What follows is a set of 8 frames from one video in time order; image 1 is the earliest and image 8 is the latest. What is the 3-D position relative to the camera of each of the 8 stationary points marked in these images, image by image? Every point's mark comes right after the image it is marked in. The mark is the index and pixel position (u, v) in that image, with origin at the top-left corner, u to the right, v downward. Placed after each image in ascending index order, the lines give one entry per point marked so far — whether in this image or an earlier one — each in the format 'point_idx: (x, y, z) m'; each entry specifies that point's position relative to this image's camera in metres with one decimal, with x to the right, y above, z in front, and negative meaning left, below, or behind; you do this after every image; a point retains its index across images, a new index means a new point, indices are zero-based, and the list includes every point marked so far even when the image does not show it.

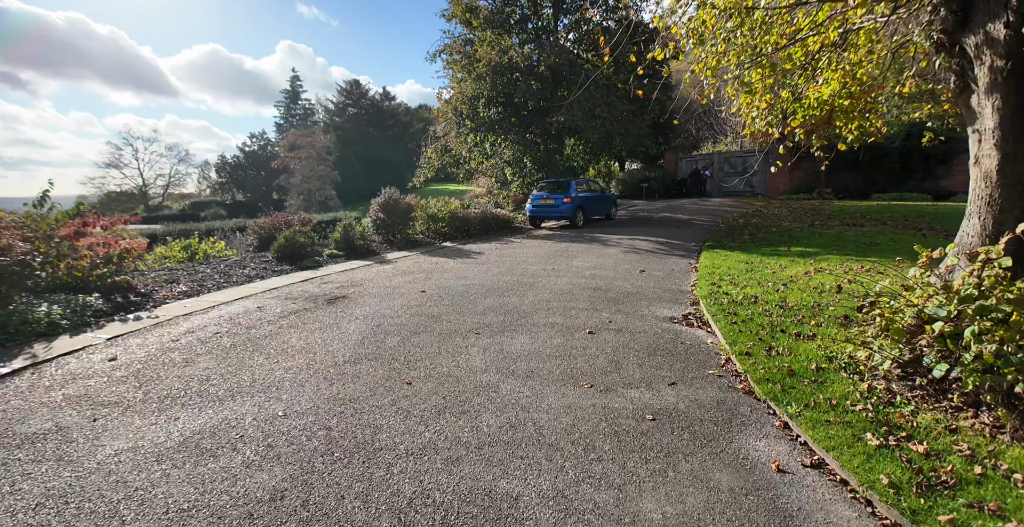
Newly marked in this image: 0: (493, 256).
0: (-0.4, +0.2, +10.5) m
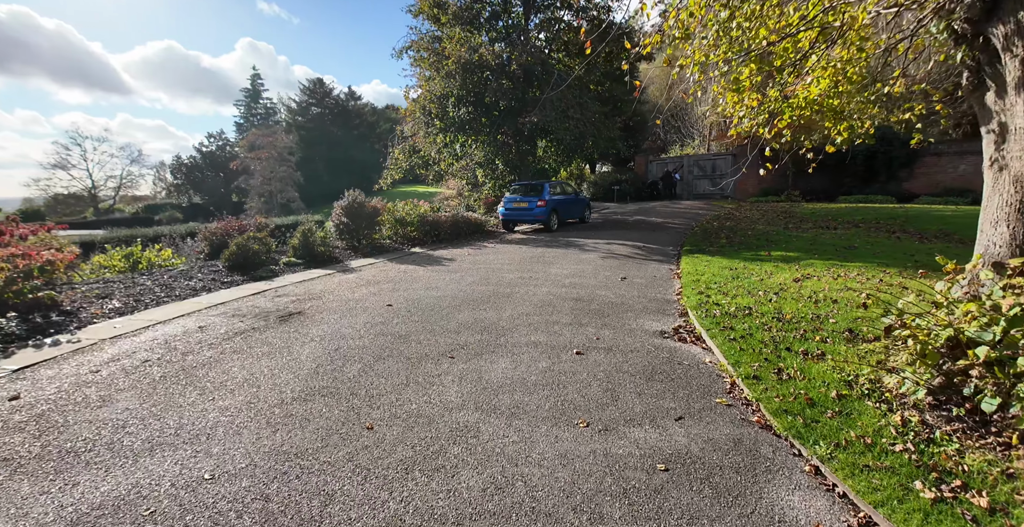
0: (-0.9, +0.1, +9.9) m
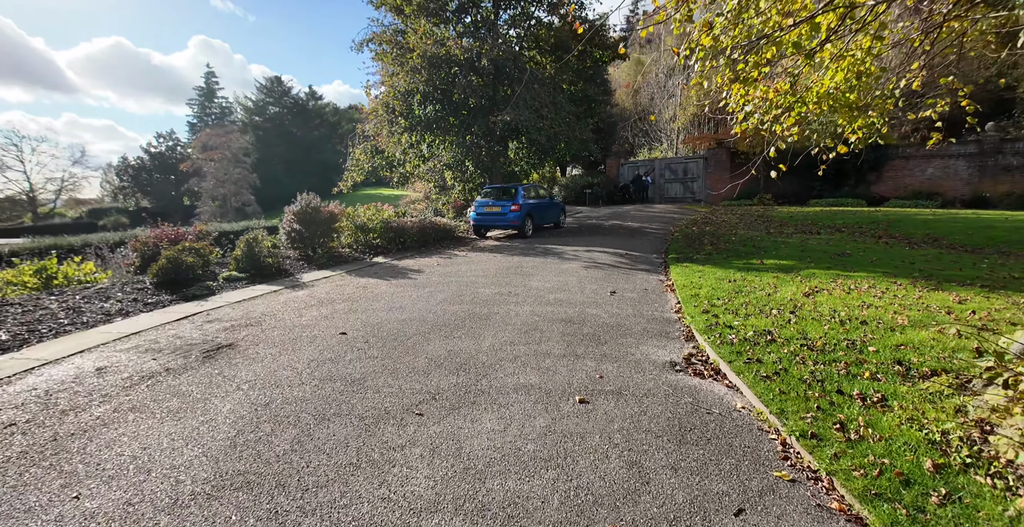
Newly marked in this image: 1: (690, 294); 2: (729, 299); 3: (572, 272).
0: (-1.4, -0.2, +8.8) m
1: (+2.5, -0.4, +6.9) m
2: (+2.8, -0.5, +6.3) m
3: (+1.1, -0.1, +8.9) m
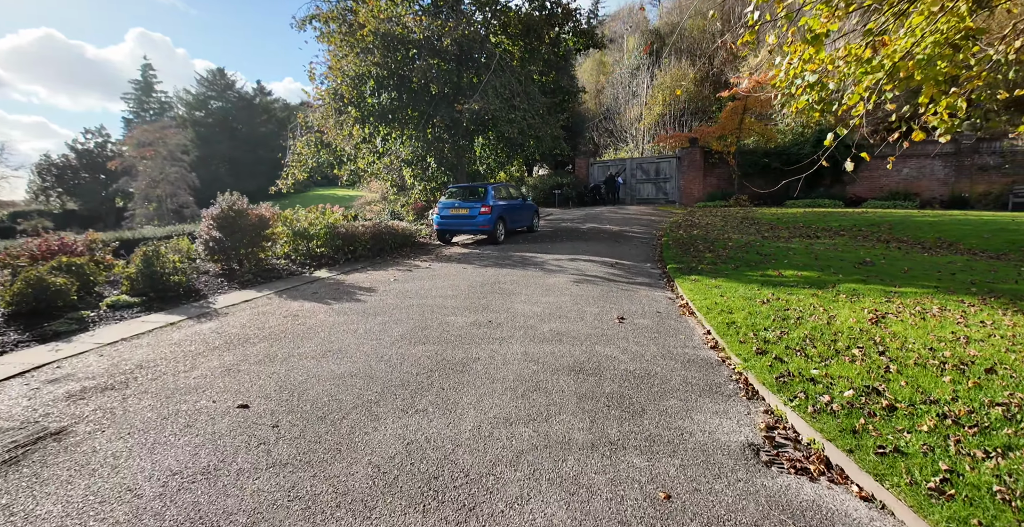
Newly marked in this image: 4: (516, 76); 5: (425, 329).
0: (-1.7, -0.4, +7.0) m
1: (+2.3, -0.6, +5.4) m
2: (+2.6, -0.7, +4.8) m
3: (+0.7, -0.3, +7.2) m
4: (+0.1, +5.1, +13.4) m
5: (-0.9, -0.7, +5.1) m
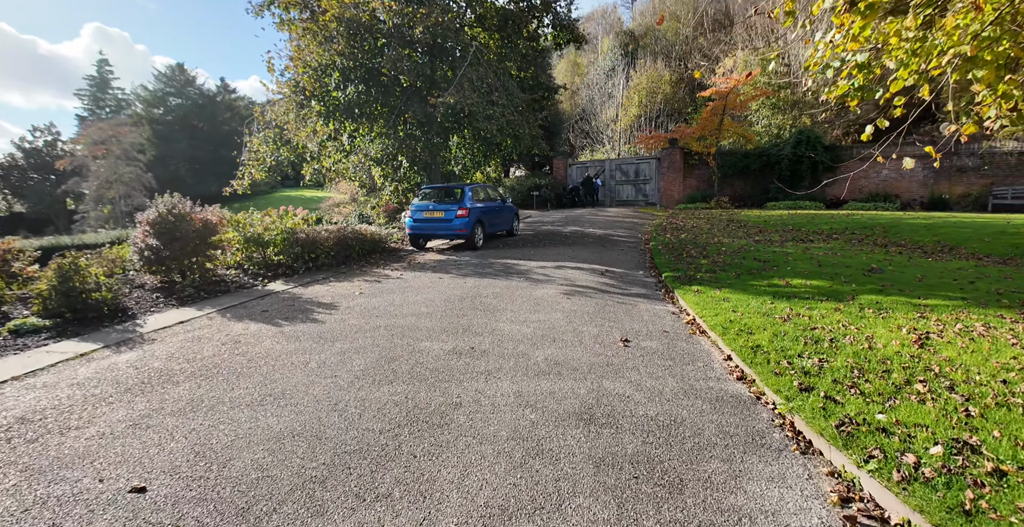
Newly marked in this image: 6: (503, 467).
0: (-2.0, -0.6, +6.1) m
1: (+2.2, -0.8, +4.6) m
2: (+2.6, -0.8, +4.1) m
3: (+0.5, -0.5, +6.4) m
4: (-0.5, +5.0, +12.5) m
5: (-1.0, -0.9, +4.2) m
6: (0.0, -1.1, +2.7) m
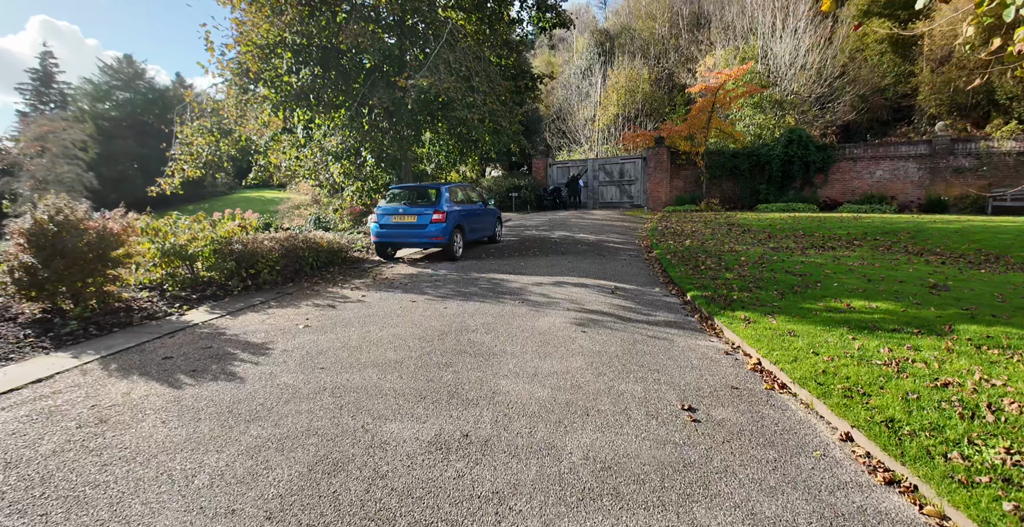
0: (-1.9, -0.8, +4.4) m
1: (+2.3, -1.0, +3.2) m
2: (+2.7, -1.0, +2.7) m
3: (+0.5, -0.7, +4.9) m
4: (-0.9, +4.7, +10.9) m
5: (-0.9, -1.1, +2.6) m
6: (+0.2, -1.3, +1.1) m
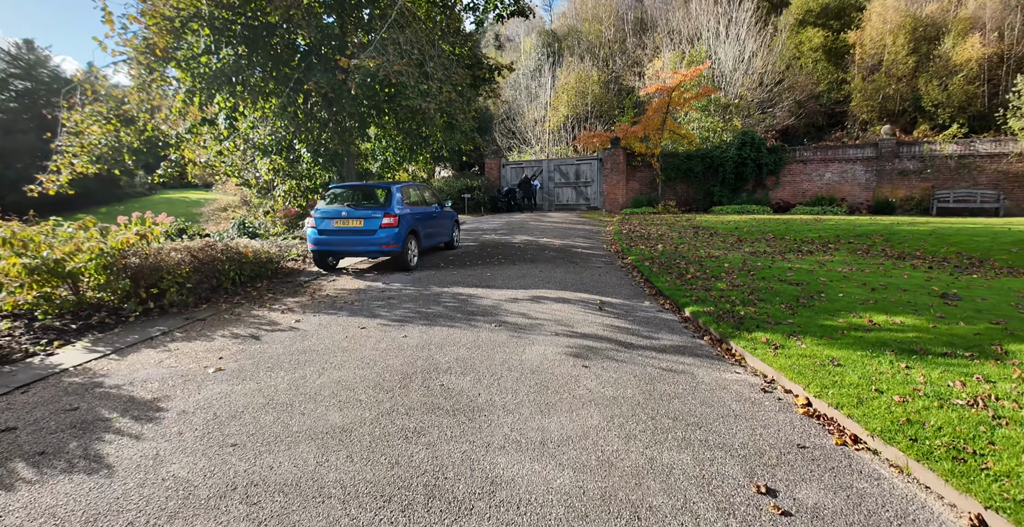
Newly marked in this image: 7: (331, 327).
0: (-2.0, -1.0, +3.1) m
1: (+2.3, -1.1, +2.4) m
2: (+2.8, -1.1, +1.9) m
3: (+0.4, -0.9, +3.9) m
4: (-1.7, +4.5, +9.7) m
5: (-0.8, -1.2, +1.4) m
6: (+0.4, -1.5, +0.1) m
7: (-1.8, -0.7, +5.1) m
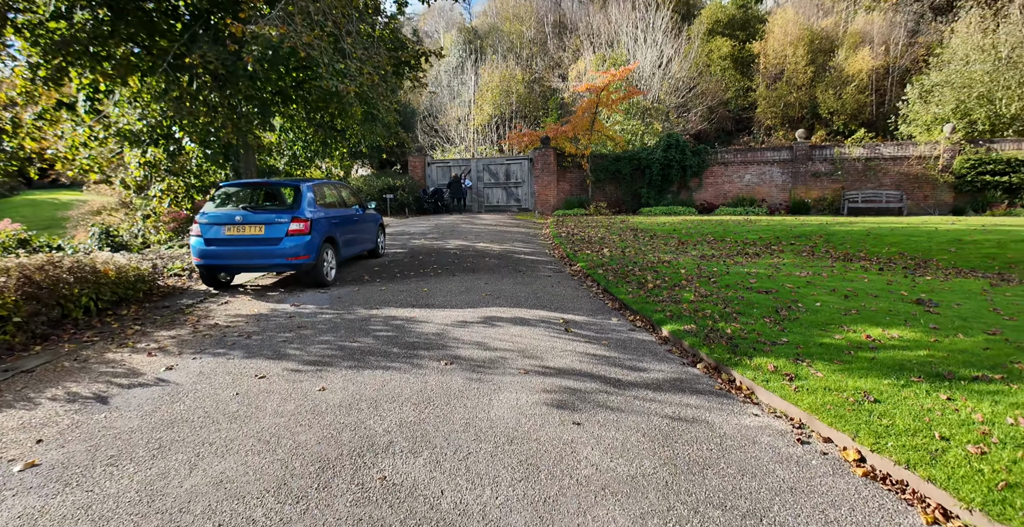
0: (-2.0, -1.2, +1.7) m
1: (+2.3, -1.2, +1.7) m
2: (+2.9, -1.2, +1.3) m
3: (+0.2, -1.0, +2.9) m
4: (-2.9, +4.3, +8.4) m
5: (-0.6, -1.4, +0.3) m
6: (+0.9, -1.6, -0.8) m
7: (-2.2, -0.9, +3.8) m
